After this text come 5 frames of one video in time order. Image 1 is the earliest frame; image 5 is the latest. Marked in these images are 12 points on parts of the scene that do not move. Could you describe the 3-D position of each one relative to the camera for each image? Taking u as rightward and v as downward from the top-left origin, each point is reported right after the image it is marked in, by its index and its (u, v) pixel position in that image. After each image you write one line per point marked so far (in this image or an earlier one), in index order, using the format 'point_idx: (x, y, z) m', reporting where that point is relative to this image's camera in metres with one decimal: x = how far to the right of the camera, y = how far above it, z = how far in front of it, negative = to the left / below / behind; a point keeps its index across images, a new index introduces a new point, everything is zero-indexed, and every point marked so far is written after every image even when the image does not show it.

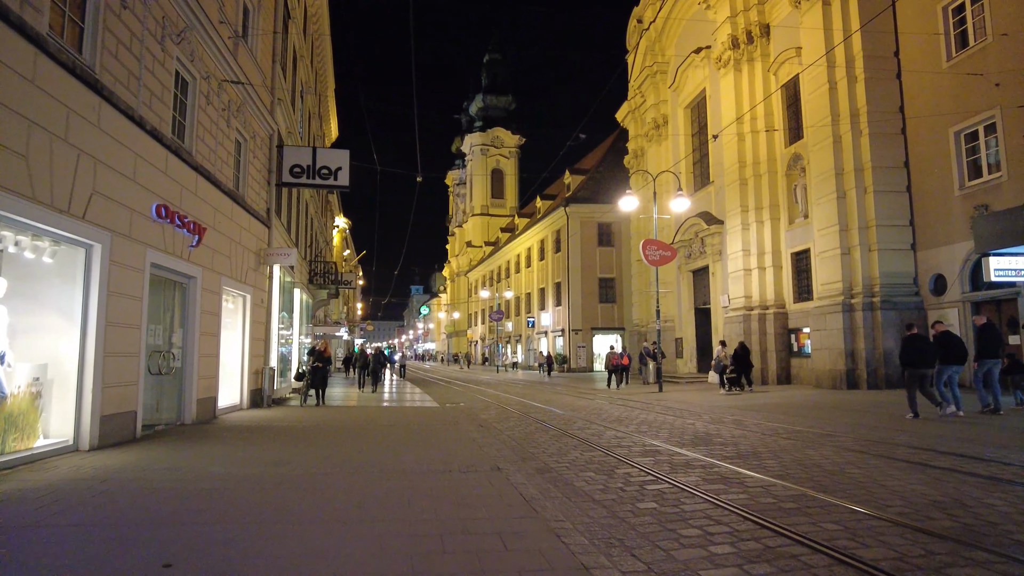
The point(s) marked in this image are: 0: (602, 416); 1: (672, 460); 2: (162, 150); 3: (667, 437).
0: (+1.8, -2.6, +13.5) m
1: (+1.8, -2.0, +7.5) m
2: (-5.2, +2.1, +9.8) m
3: (+2.3, -2.2, +9.5) m
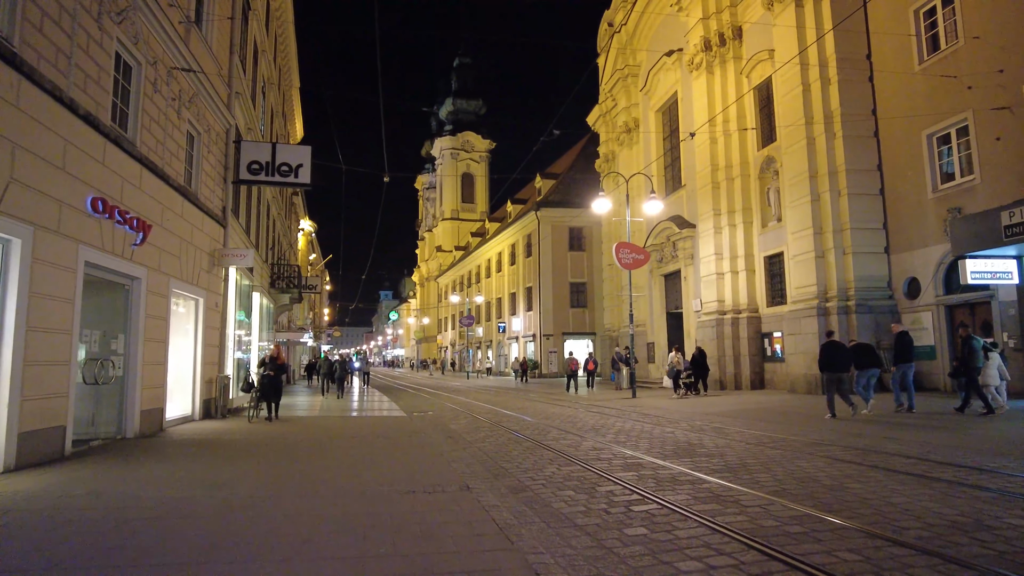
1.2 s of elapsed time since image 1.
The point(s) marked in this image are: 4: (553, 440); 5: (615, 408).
0: (+1.3, -2.7, +12.9) m
1: (+1.5, -2.0, +6.9) m
2: (-5.6, +2.0, +8.9) m
3: (+1.9, -2.2, +9.0) m
4: (+0.6, -2.4, +10.2) m
5: (+2.9, -3.5, +18.8) m
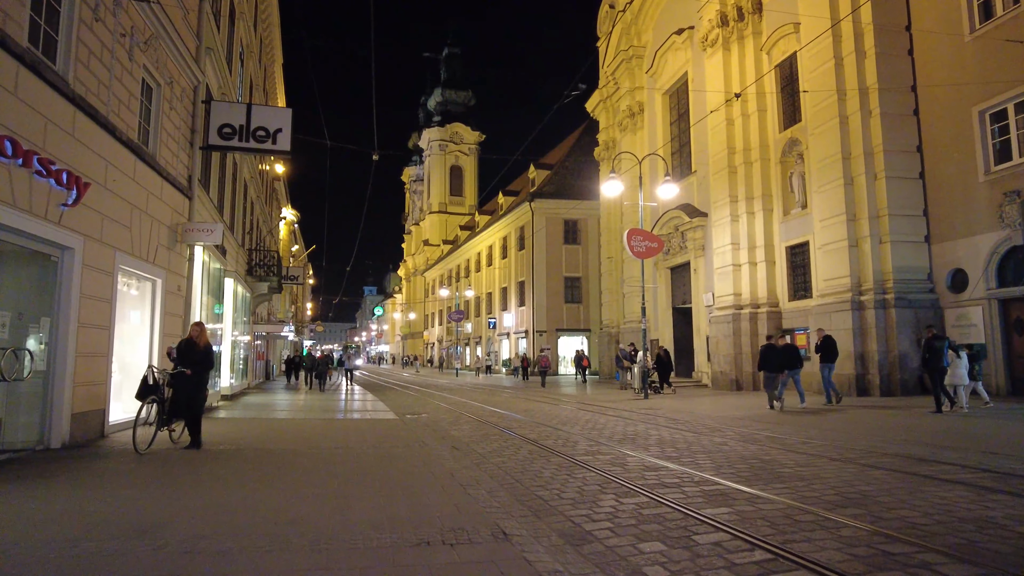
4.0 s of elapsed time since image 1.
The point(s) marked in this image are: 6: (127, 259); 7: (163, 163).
0: (+1.5, -2.4, +11.0) m
1: (+1.9, -1.7, +5.0) m
2: (-5.2, +2.4, +6.8) m
3: (+2.2, -1.9, +7.1) m
4: (+0.9, -2.1, +8.2) m
5: (+3.0, -3.2, +16.9) m
6: (-6.0, +0.5, +10.3) m
7: (-6.4, +2.3, +12.0) m
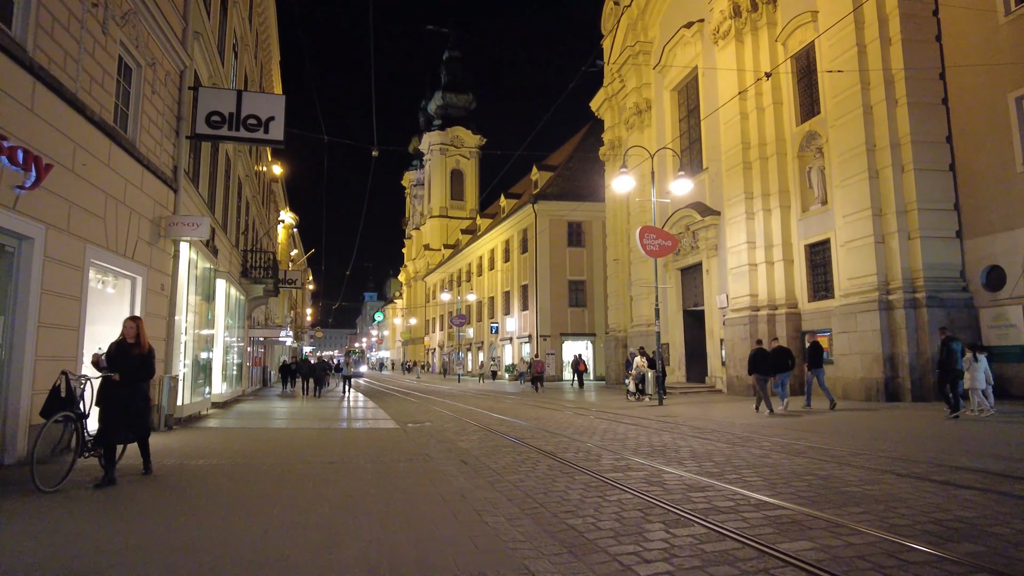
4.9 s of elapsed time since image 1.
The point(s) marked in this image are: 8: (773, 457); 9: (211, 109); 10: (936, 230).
0: (+1.7, -2.3, +10.0) m
1: (+2.1, -1.6, +4.0) m
2: (-5.0, +2.5, +5.9) m
3: (+2.4, -1.8, +6.1) m
4: (+1.1, -2.0, +7.2) m
5: (+3.2, -3.2, +15.9) m
6: (-5.8, +0.5, +9.3) m
7: (-6.2, +2.3, +11.0) m
8: (+3.3, -2.1, +8.2) m
9: (-6.0, +3.6, +13.1) m
10: (+10.7, +1.5, +16.6) m
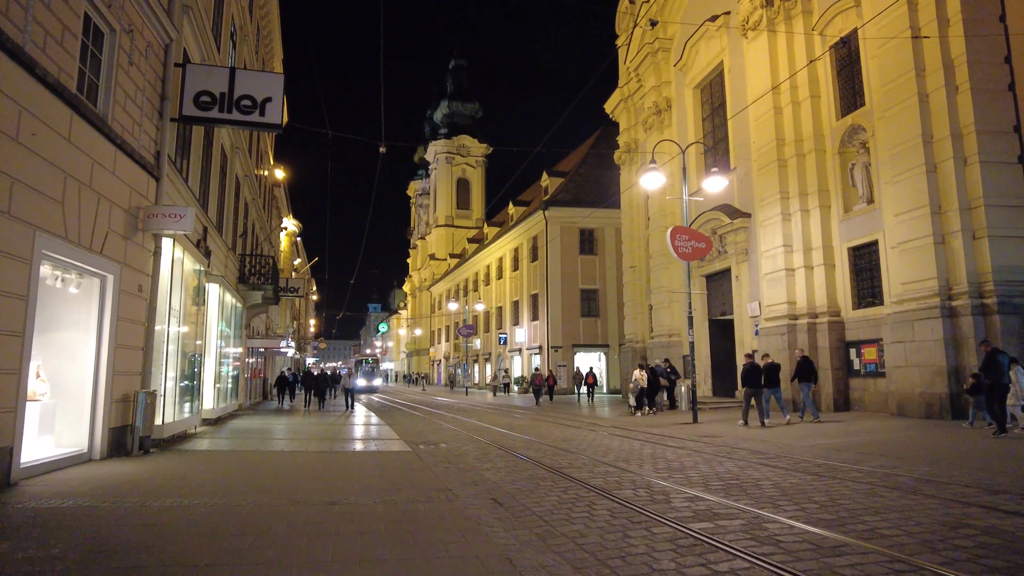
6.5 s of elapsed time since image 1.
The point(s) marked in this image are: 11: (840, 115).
0: (+2.2, -2.3, +8.4) m
1: (+2.5, -1.5, +2.4) m
2: (-4.6, +2.5, +4.3) m
3: (+2.8, -1.8, +4.4) m
4: (+1.5, -1.9, +5.6) m
5: (+3.7, -3.3, +14.3) m
6: (-5.4, +0.5, +7.8) m
7: (-5.7, +2.3, +9.5) m
8: (+3.7, -2.1, +6.5) m
9: (-5.5, +3.5, +11.6) m
10: (+11.2, +1.4, +15.0) m
11: (+9.7, +5.1, +19.3) m
